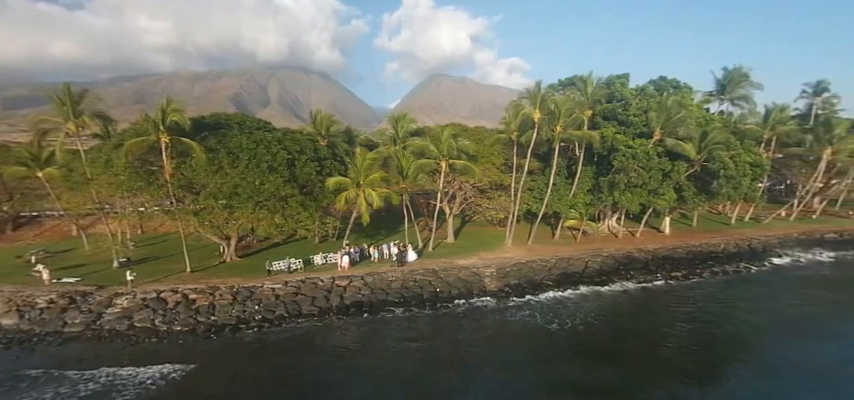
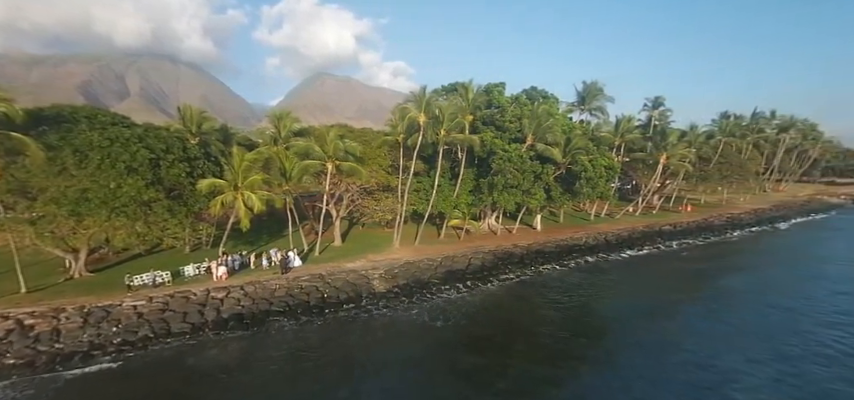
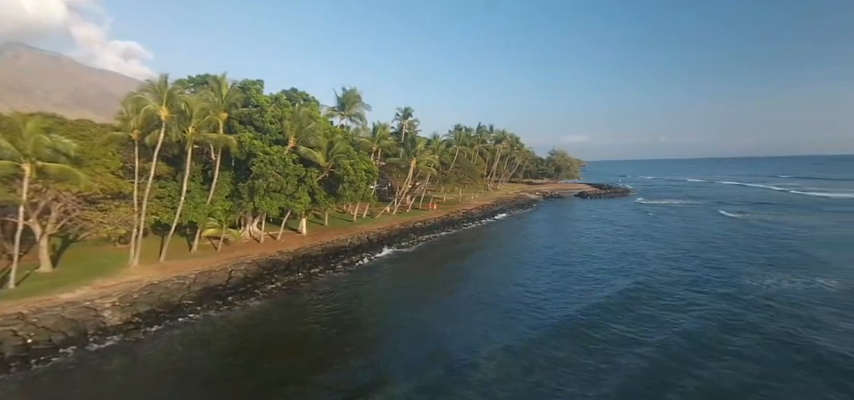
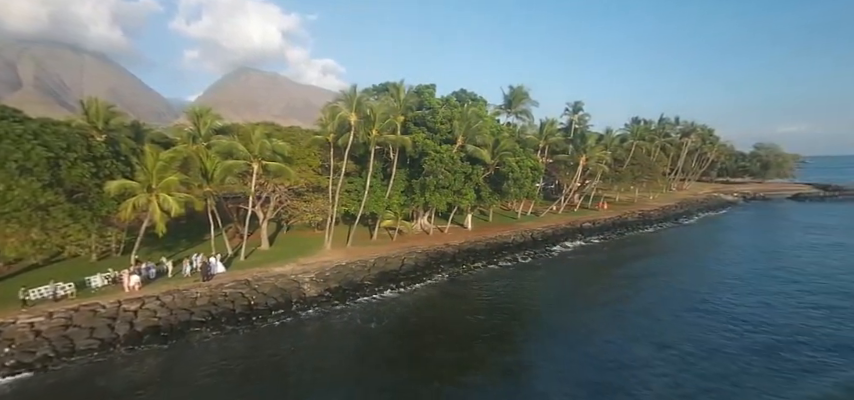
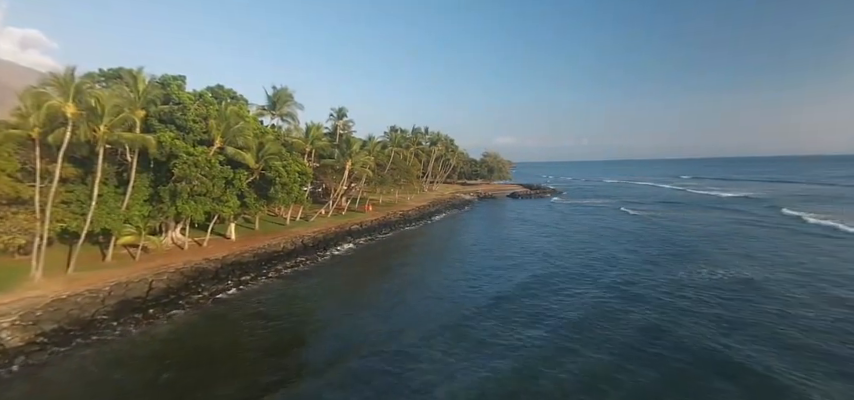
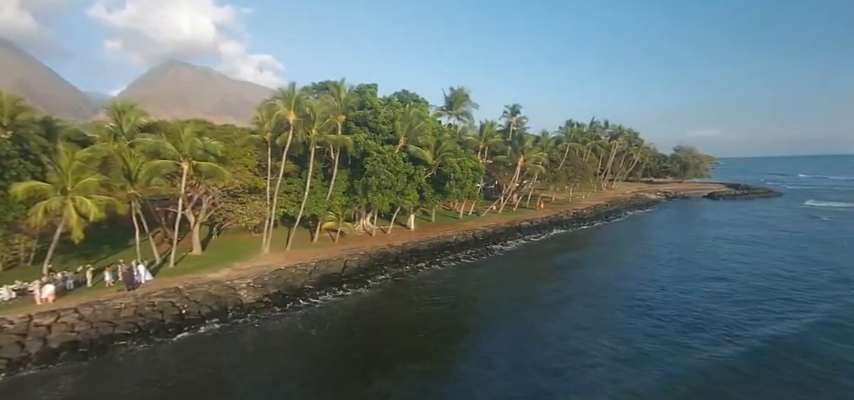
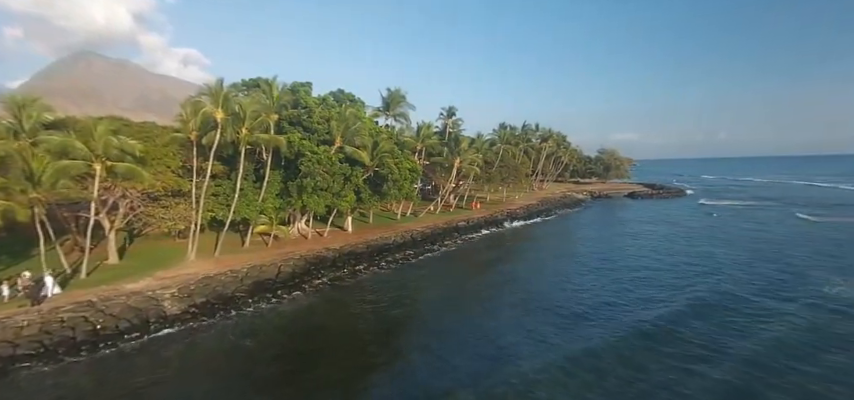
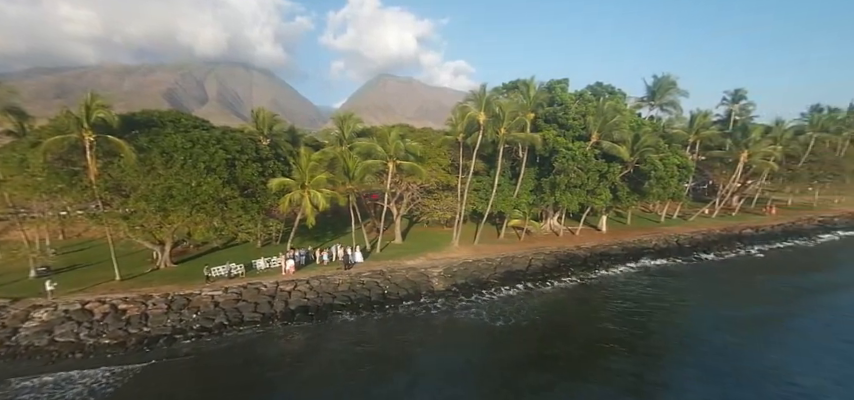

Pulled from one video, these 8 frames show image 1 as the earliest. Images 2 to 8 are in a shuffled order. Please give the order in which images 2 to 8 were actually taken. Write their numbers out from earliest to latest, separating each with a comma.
8, 2, 4, 6, 7, 3, 5
